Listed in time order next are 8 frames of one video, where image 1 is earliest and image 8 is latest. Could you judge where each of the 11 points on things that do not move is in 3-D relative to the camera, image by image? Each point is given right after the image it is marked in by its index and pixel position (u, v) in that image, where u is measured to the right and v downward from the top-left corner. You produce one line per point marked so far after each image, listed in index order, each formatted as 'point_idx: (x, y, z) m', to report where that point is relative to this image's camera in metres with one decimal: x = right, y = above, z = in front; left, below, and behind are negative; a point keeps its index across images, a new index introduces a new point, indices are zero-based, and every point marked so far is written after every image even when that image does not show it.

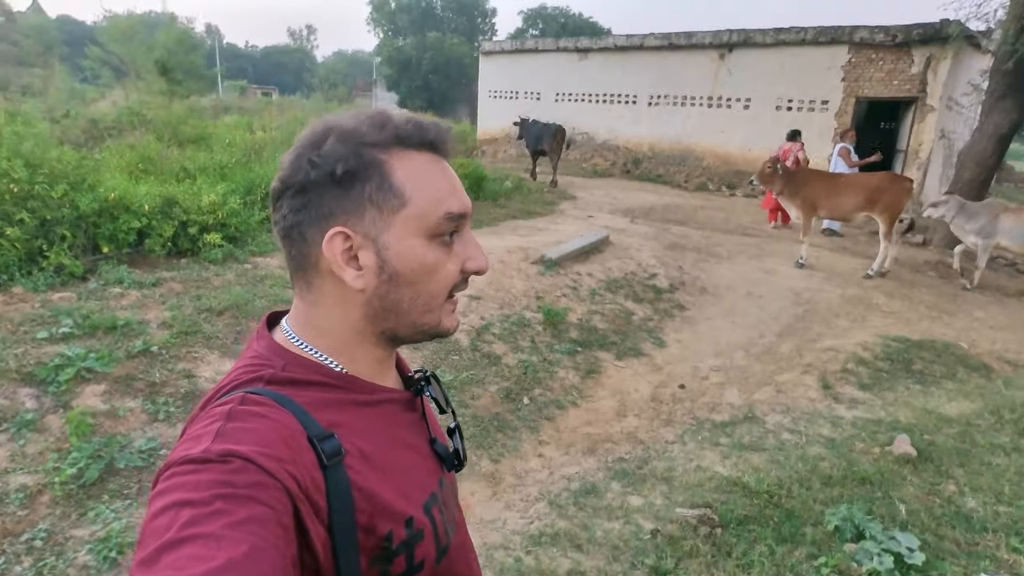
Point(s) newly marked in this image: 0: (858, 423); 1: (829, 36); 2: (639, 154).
0: (+2.7, -1.1, +4.7) m
1: (+7.6, +6.0, +14.2) m
2: (+4.0, +4.2, +18.6) m
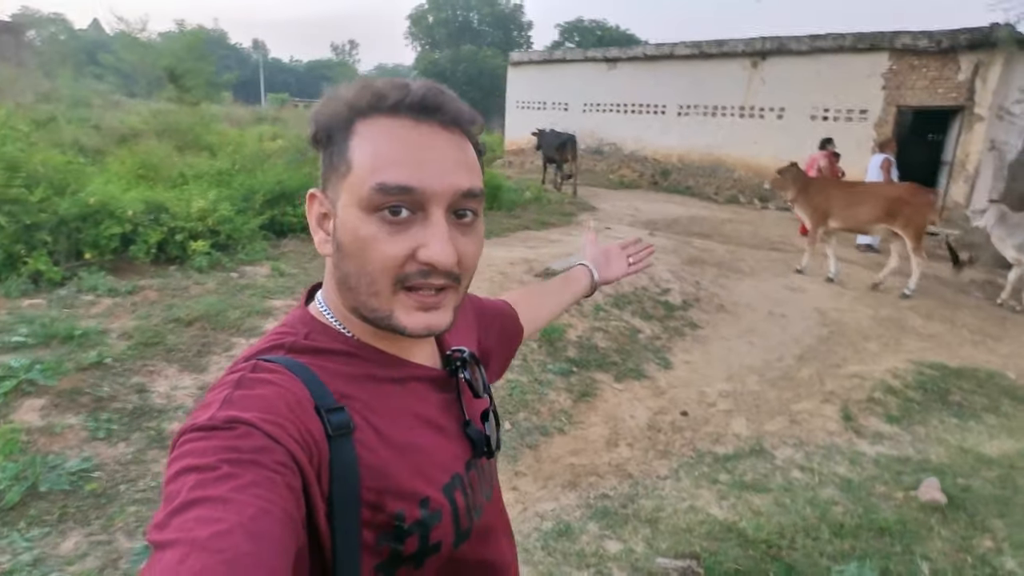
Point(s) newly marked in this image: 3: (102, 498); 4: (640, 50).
0: (+2.6, -1.2, +4.2) m
1: (+8.1, +5.5, +13.5) m
2: (+4.8, +3.7, +18.1) m
3: (-2.0, -1.0, +2.9) m
4: (+3.9, +7.1, +17.9) m
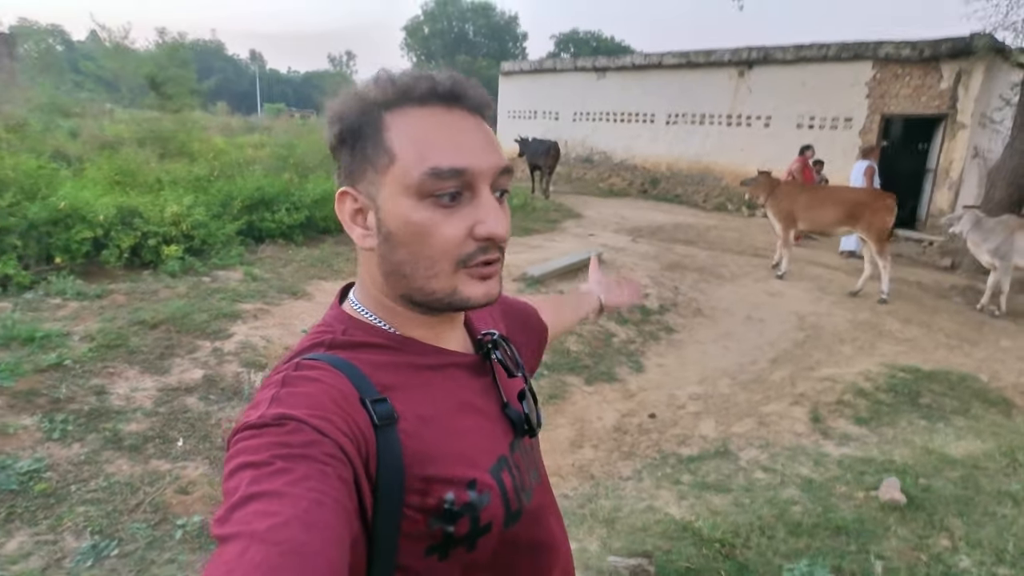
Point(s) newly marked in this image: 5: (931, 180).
0: (+2.4, -1.2, +4.2) m
1: (+7.8, +5.4, +13.6) m
2: (+4.5, +3.5, +18.2) m
3: (-2.3, -1.0, +2.9) m
4: (+3.5, +6.9, +18.0) m
5: (+9.2, +2.3, +13.0) m
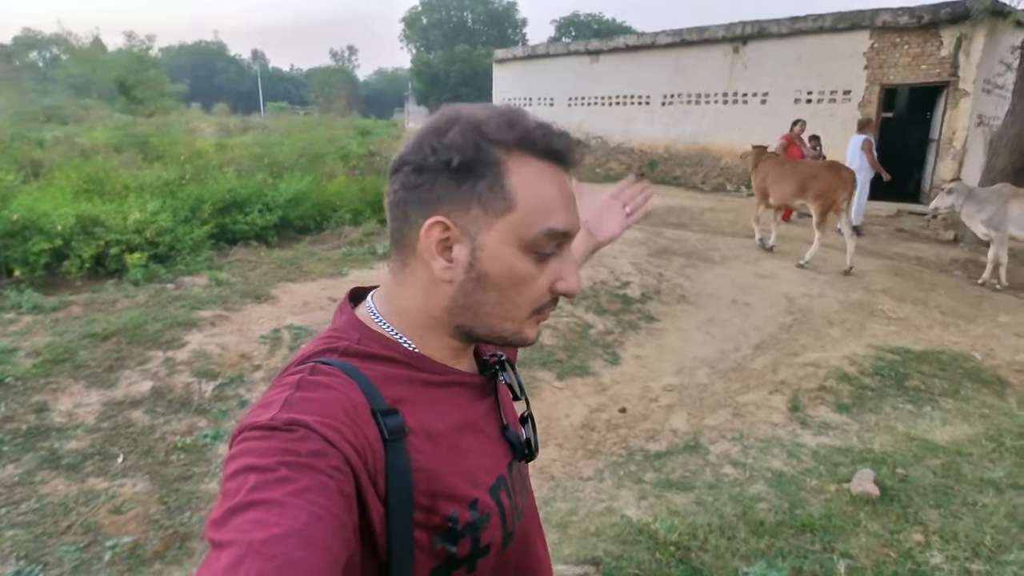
0: (+2.1, -1.1, +4.0) m
1: (+7.5, +5.9, +13.2) m
2: (+4.3, +4.0, +17.9) m
3: (-2.6, -1.1, +2.9) m
4: (+3.2, +7.3, +17.7) m
5: (+9.0, +2.9, +12.6) m
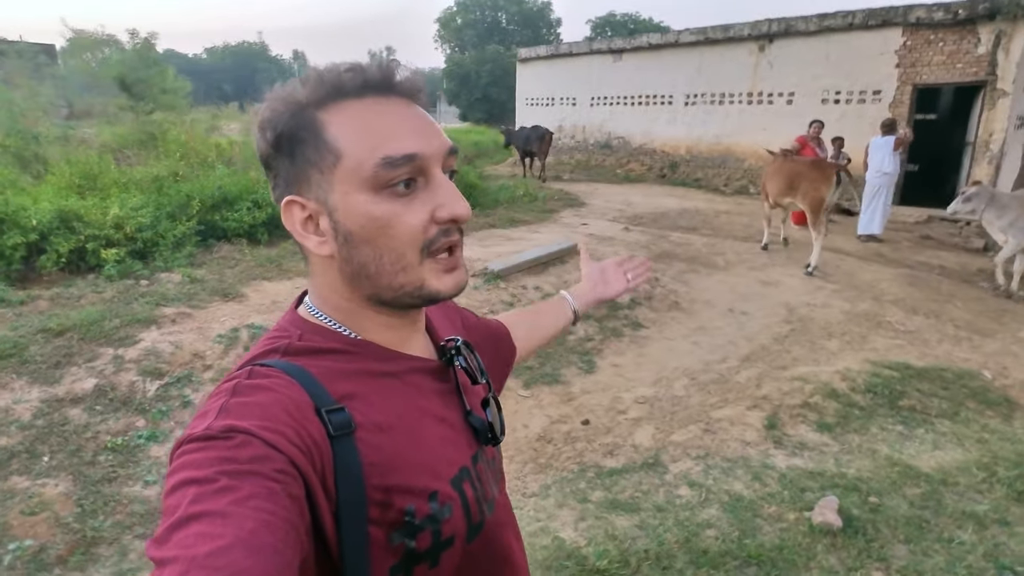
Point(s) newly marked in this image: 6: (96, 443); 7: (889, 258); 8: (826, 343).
0: (+1.8, -1.2, +3.8) m
1: (+7.8, +5.7, +12.6) m
2: (+4.8, +3.8, +17.5) m
3: (-3.0, -1.1, +2.8) m
4: (+3.8, +7.2, +17.3) m
5: (+9.2, +2.7, +11.9) m
6: (-2.4, -0.9, +3.4) m
7: (+5.9, +0.5, +9.3) m
8: (+3.1, -0.5, +5.9) m
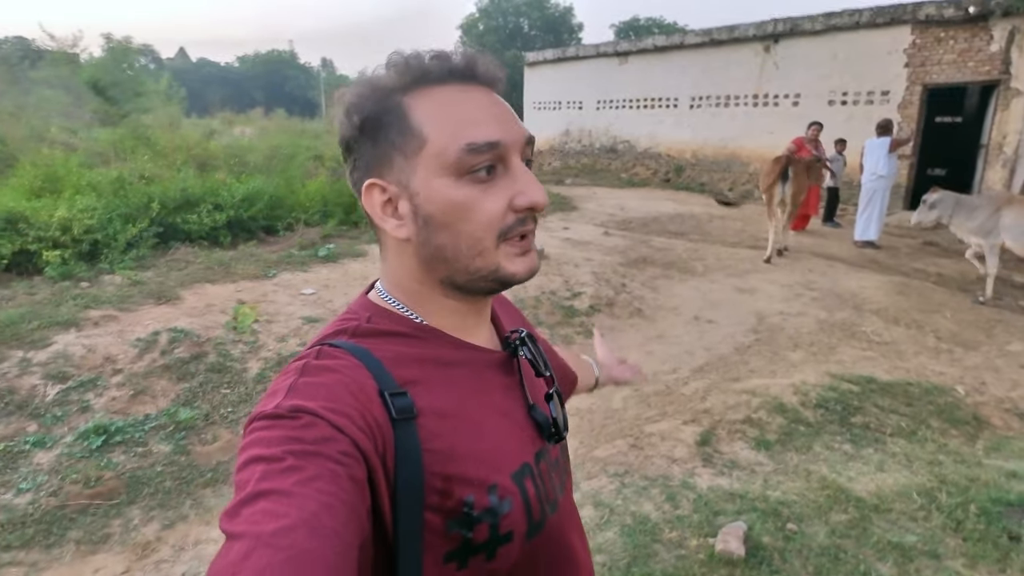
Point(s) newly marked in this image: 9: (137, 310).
0: (+1.2, -1.2, +3.5) m
1: (+7.6, +5.5, +12.1) m
2: (+4.8, +3.6, +17.1) m
3: (-3.6, -1.1, +2.8) m
4: (+3.9, +7.0, +17.0) m
5: (+8.9, +2.5, +11.3) m
6: (-3.0, -0.9, +3.4) m
7: (+5.5, +0.3, +8.8) m
8: (+2.6, -0.6, +5.6) m
9: (-3.1, -0.2, +4.8) m
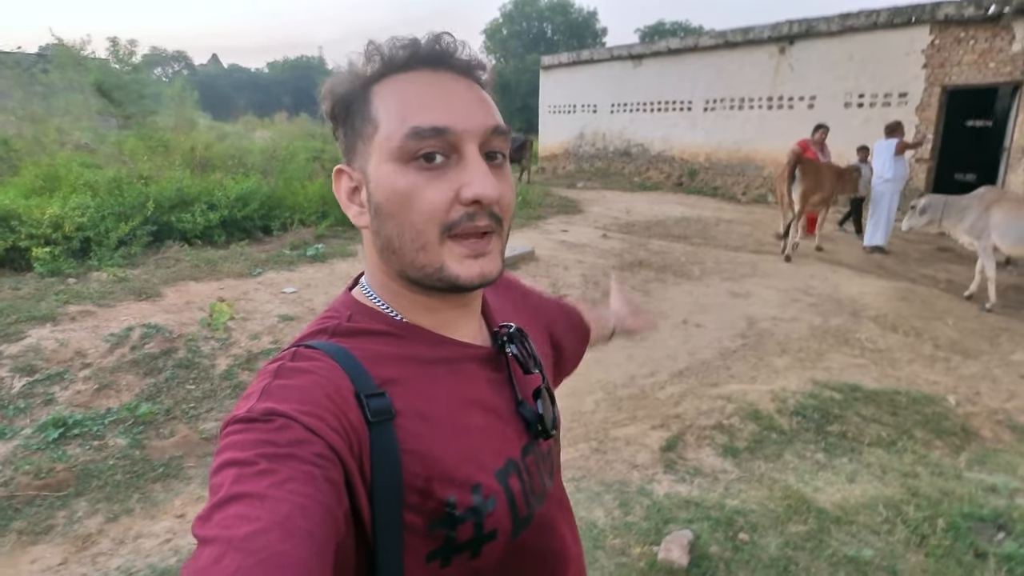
0: (+0.9, -1.2, +3.4) m
1: (+7.7, +5.4, +11.8) m
2: (+5.2, +3.5, +16.9) m
3: (-3.9, -1.0, +2.9) m
4: (+4.2, +6.9, +16.8) m
5: (+9.0, +2.4, +10.9) m
6: (-3.3, -0.9, +3.4) m
7: (+5.5, +0.3, +8.6) m
8: (+2.4, -0.7, +5.4) m
9: (-3.3, -0.2, +4.9) m
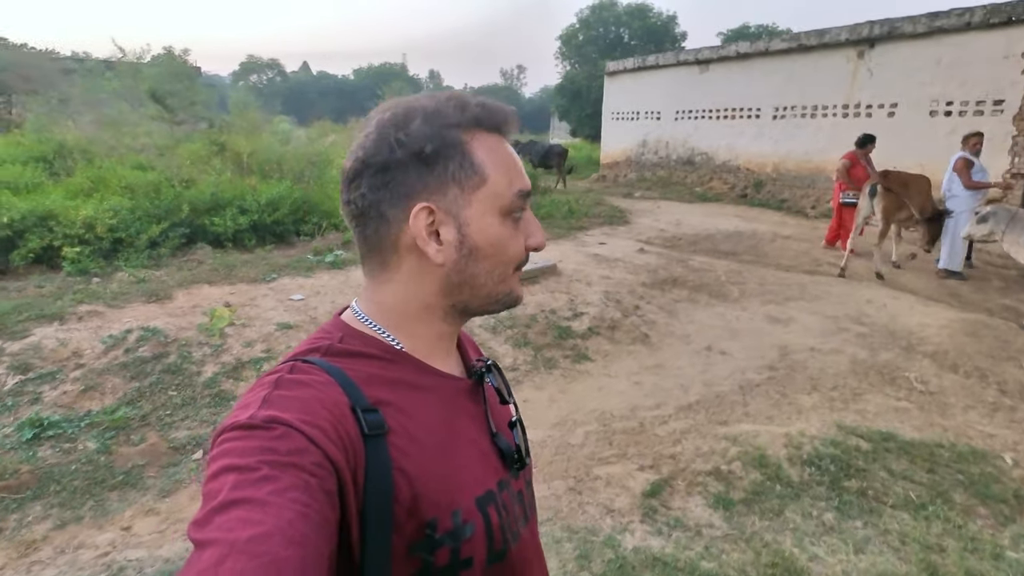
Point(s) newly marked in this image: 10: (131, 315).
0: (+0.6, -1.4, +3.0) m
1: (+8.7, +4.9, +10.6) m
2: (+6.6, +3.0, +16.0) m
3: (-4.2, -1.0, +3.1) m
4: (+5.8, +6.5, +16.0) m
5: (+9.7, +1.8, +9.6) m
6: (-3.5, -0.9, +3.6) m
7: (+5.8, -0.1, +7.6) m
8: (+2.4, -0.9, +4.9) m
9: (-3.3, -0.2, +5.1) m
10: (-3.1, -0.2, +4.9) m
